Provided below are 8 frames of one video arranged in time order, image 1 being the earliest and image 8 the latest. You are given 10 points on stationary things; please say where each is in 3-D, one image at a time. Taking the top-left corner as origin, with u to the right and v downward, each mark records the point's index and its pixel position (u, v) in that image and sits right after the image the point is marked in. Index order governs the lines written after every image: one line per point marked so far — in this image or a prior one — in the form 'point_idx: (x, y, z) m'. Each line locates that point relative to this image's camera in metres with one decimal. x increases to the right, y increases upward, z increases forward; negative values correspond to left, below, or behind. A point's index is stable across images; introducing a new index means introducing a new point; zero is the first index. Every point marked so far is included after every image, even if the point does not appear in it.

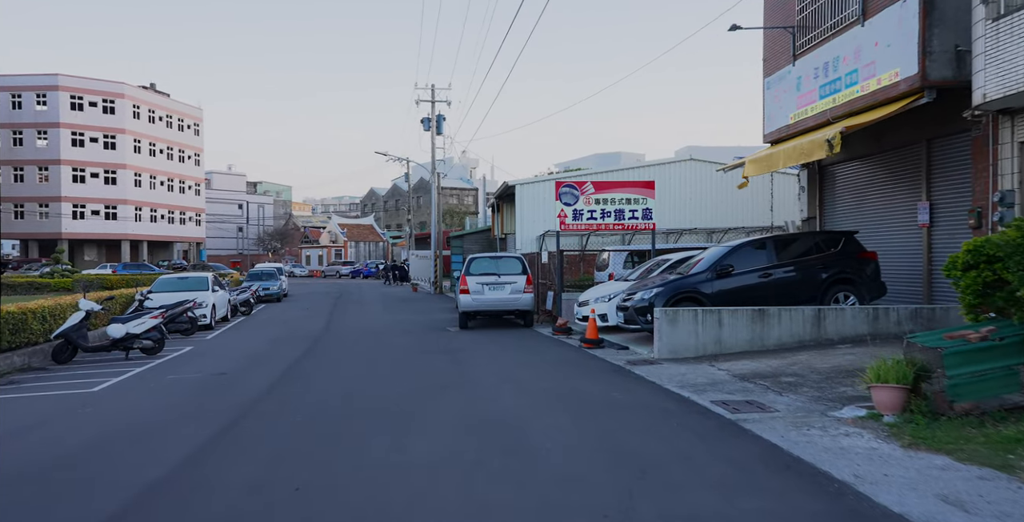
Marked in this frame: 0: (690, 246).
0: (+5.2, +0.4, +17.8) m
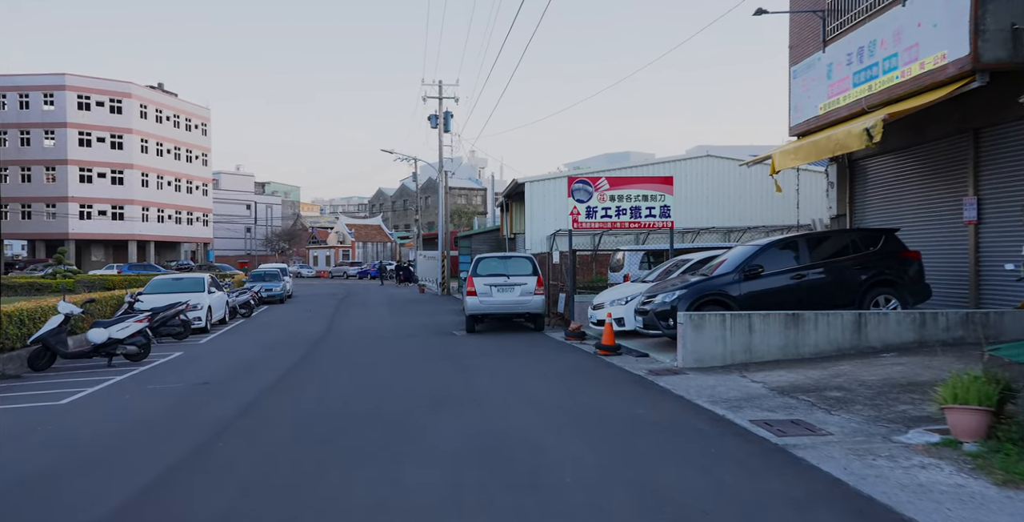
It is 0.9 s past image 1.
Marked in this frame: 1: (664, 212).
0: (+5.5, +0.4, +16.8) m
1: (+3.9, +1.2, +15.7) m
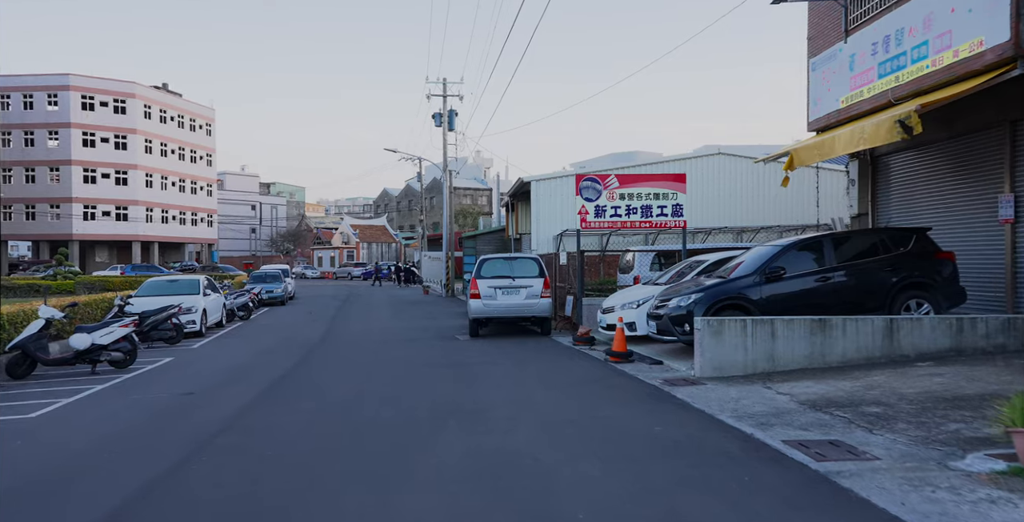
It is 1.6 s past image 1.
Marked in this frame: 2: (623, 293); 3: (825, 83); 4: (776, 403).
0: (+5.6, +0.4, +16.1) m
1: (+4.1, +1.2, +15.1) m
2: (+2.3, -0.7, +12.9) m
3: (+6.9, +3.9, +13.8) m
4: (+3.2, -1.7, +7.9) m
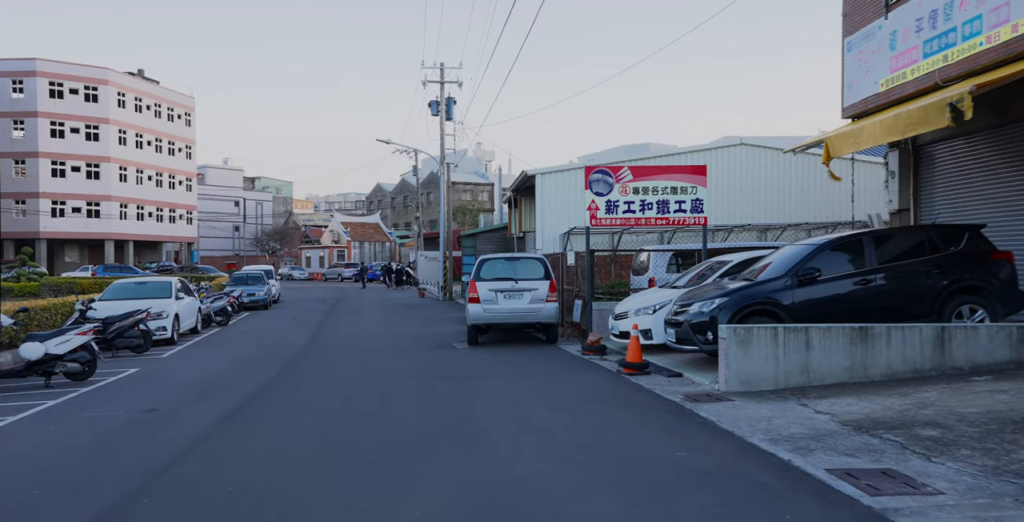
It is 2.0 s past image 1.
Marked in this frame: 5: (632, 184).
0: (+5.6, +0.4, +15.2) m
1: (+4.0, +1.2, +14.1) m
2: (+2.3, -0.7, +11.9) m
3: (+6.9, +3.9, +12.9) m
4: (+3.3, -1.7, +6.9) m
5: (+2.7, +1.7, +14.1) m
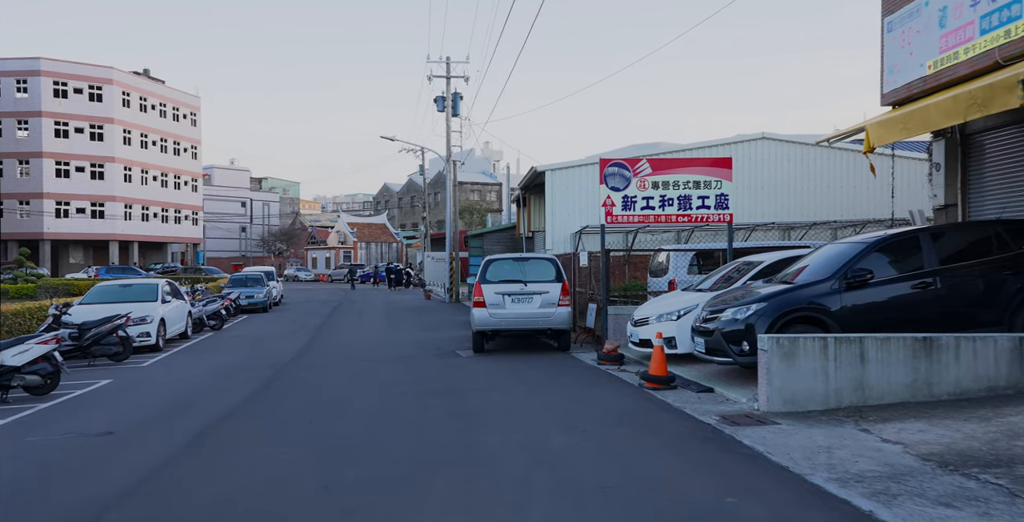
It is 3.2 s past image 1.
0: (+5.8, +0.3, +14.1) m
1: (+4.2, +1.2, +13.0) m
2: (+2.5, -0.7, +10.8) m
3: (+7.1, +3.9, +11.7) m
4: (+3.4, -1.7, +5.8) m
5: (+2.8, +1.7, +13.0) m
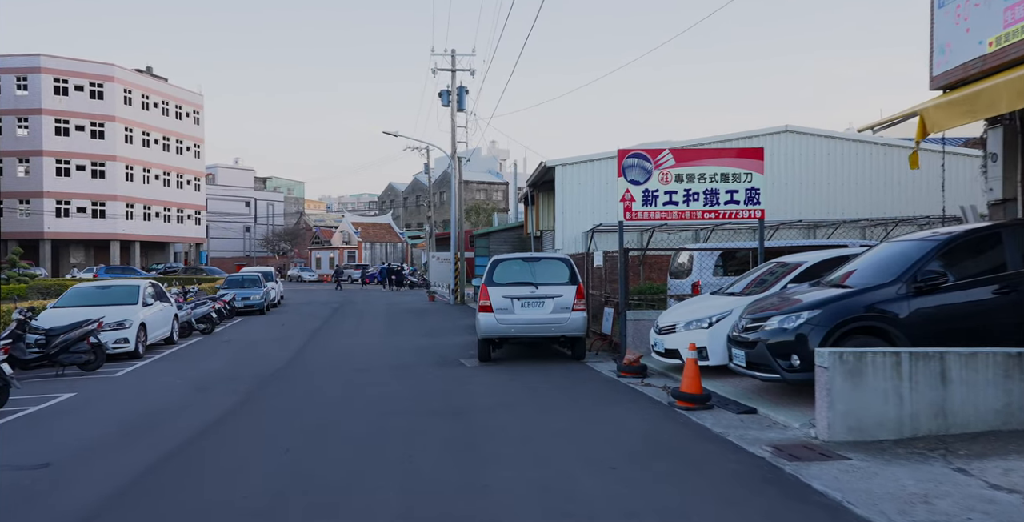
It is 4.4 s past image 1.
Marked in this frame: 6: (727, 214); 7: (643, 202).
0: (+6.0, +0.3, +12.9) m
1: (+4.4, +1.2, +11.8) m
2: (+2.6, -0.7, +9.6) m
3: (+7.3, +3.9, +10.5) m
4: (+3.5, -1.7, +4.7) m
5: (+3.0, +1.7, +11.8) m
6: (+4.0, +0.9, +11.9) m
7: (+2.4, +1.1, +11.8) m
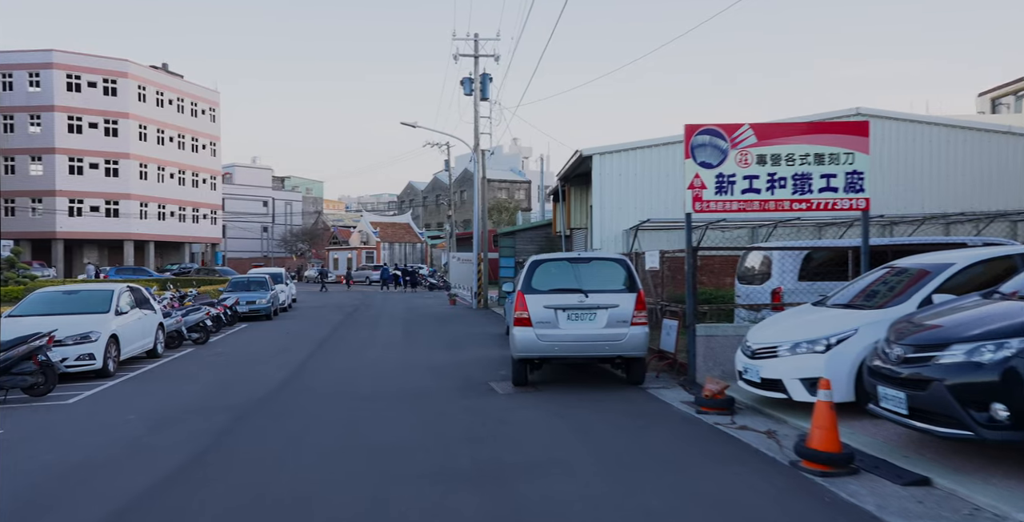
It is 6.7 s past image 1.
0: (+6.6, +0.3, +10.5) m
1: (+5.0, +1.1, +9.5) m
2: (+3.2, -0.7, +7.3) m
3: (+7.8, +3.8, +8.1) m
4: (+3.9, -1.7, +2.4) m
5: (+3.6, +1.7, +9.5) m
6: (+4.6, +0.8, +9.5) m
7: (+3.1, +1.1, +9.5) m
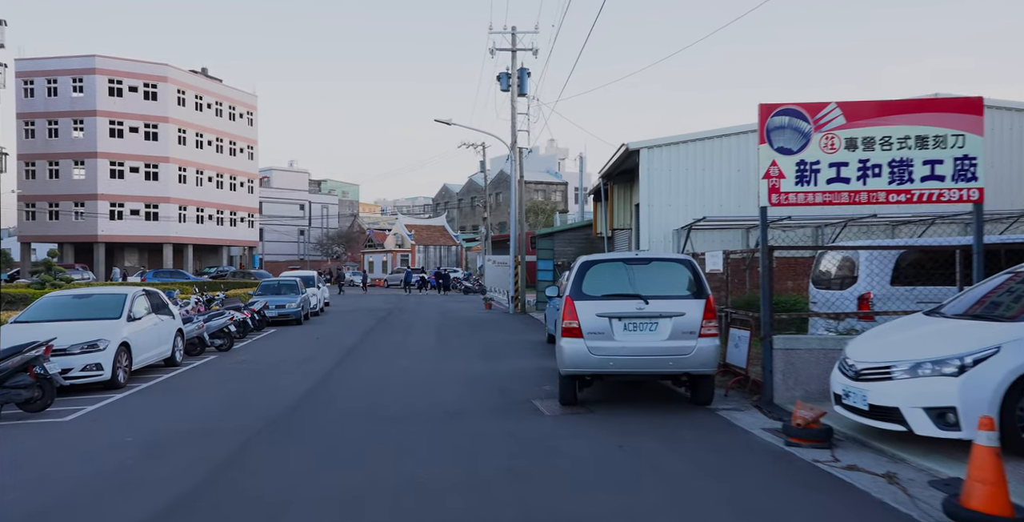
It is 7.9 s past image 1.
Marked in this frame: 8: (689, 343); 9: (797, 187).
0: (+7.3, +0.3, +9.0) m
1: (+5.6, +1.1, +8.0) m
2: (+3.7, -0.7, +6.0) m
3: (+8.4, +3.8, +6.5) m
4: (+4.1, -1.7, +1.0) m
5: (+4.2, +1.7, +8.1) m
6: (+5.2, +0.8, +8.1) m
7: (+3.7, +1.1, +8.2) m
8: (+2.1, -1.0, +7.6) m
9: (+3.7, +1.0, +8.2) m
